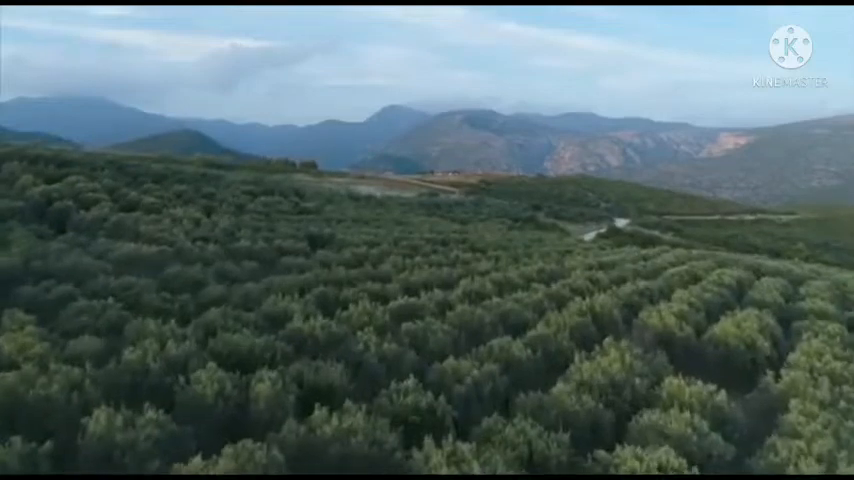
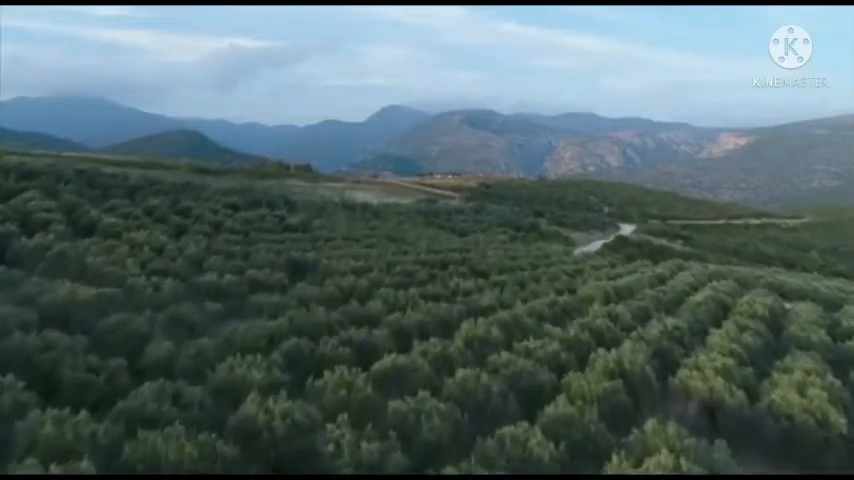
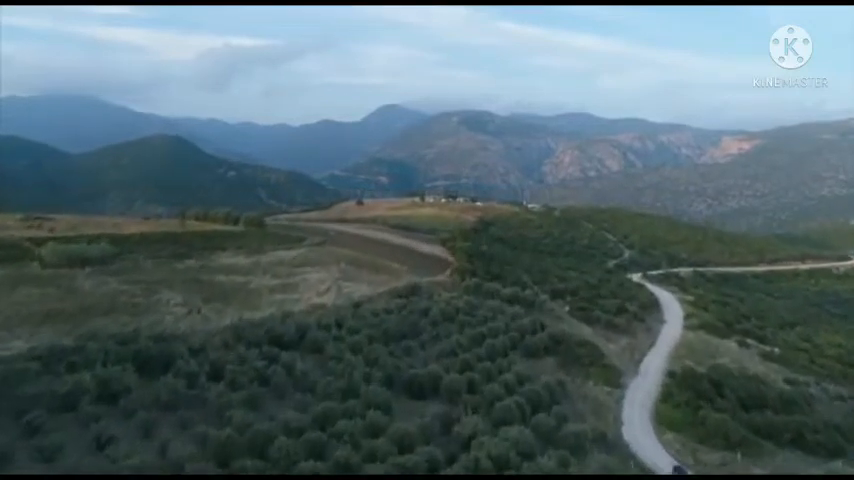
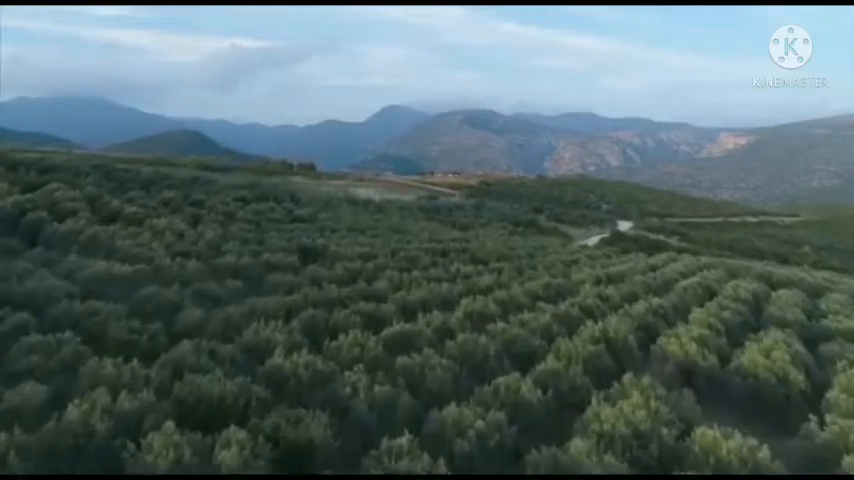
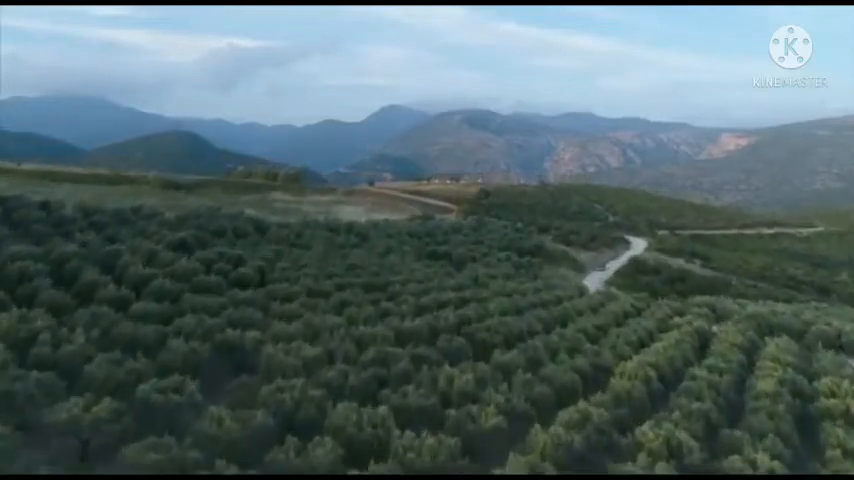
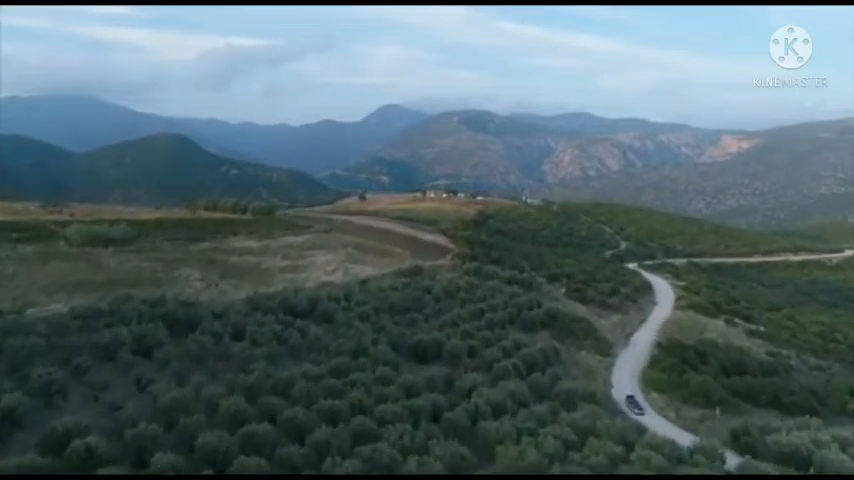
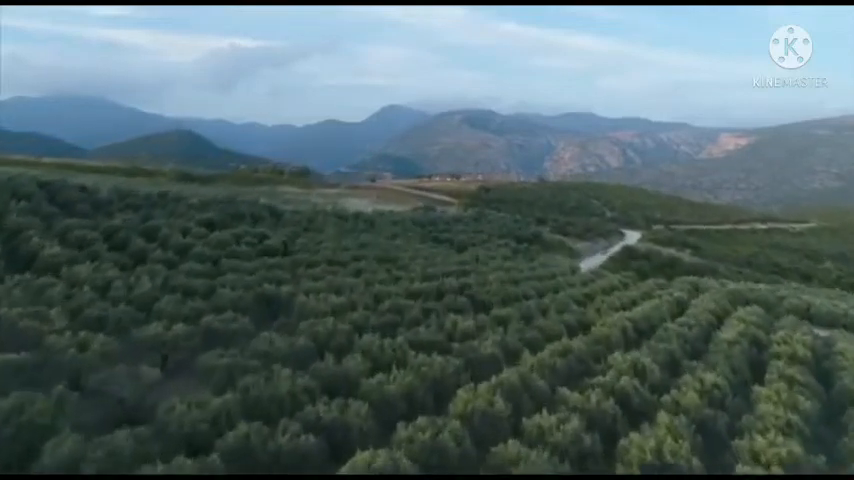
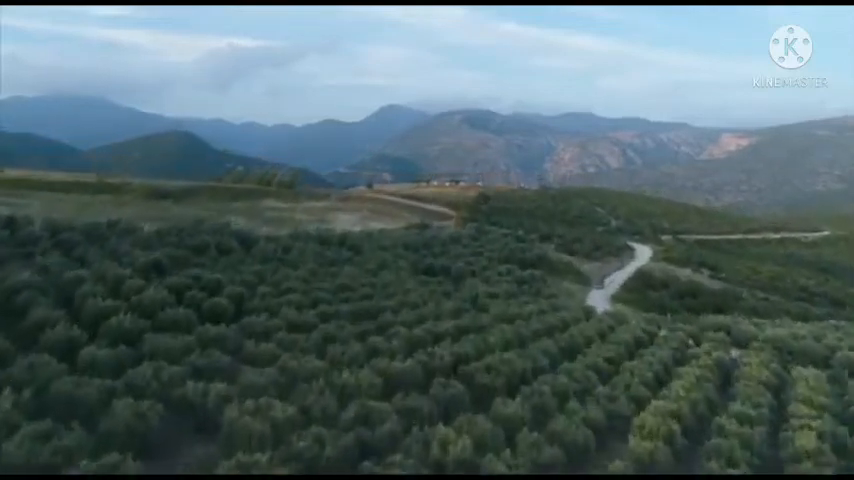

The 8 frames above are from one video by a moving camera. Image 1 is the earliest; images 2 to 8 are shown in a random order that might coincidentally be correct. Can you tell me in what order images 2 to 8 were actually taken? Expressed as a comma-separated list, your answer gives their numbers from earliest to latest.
4, 2, 7, 5, 8, 6, 3
